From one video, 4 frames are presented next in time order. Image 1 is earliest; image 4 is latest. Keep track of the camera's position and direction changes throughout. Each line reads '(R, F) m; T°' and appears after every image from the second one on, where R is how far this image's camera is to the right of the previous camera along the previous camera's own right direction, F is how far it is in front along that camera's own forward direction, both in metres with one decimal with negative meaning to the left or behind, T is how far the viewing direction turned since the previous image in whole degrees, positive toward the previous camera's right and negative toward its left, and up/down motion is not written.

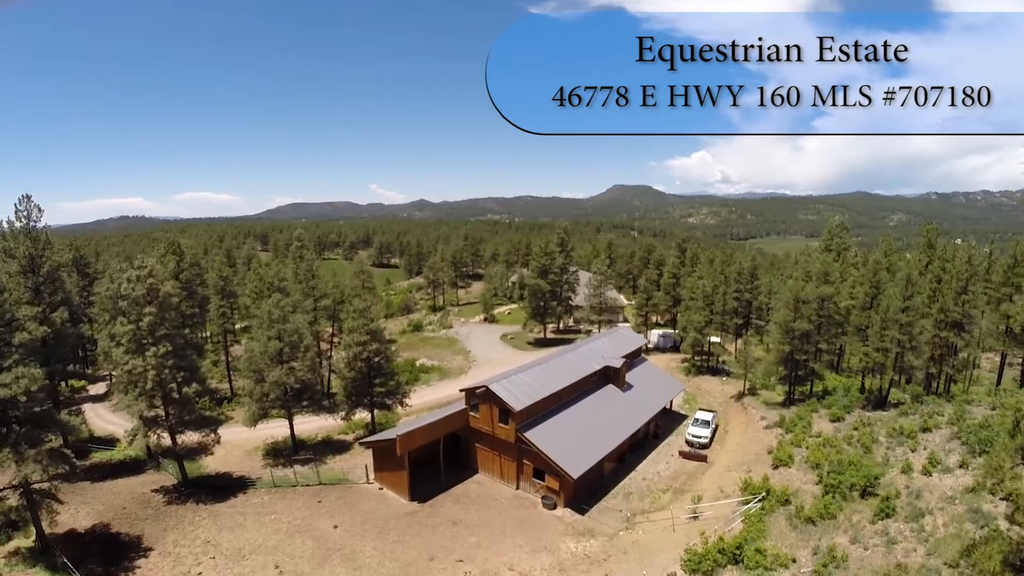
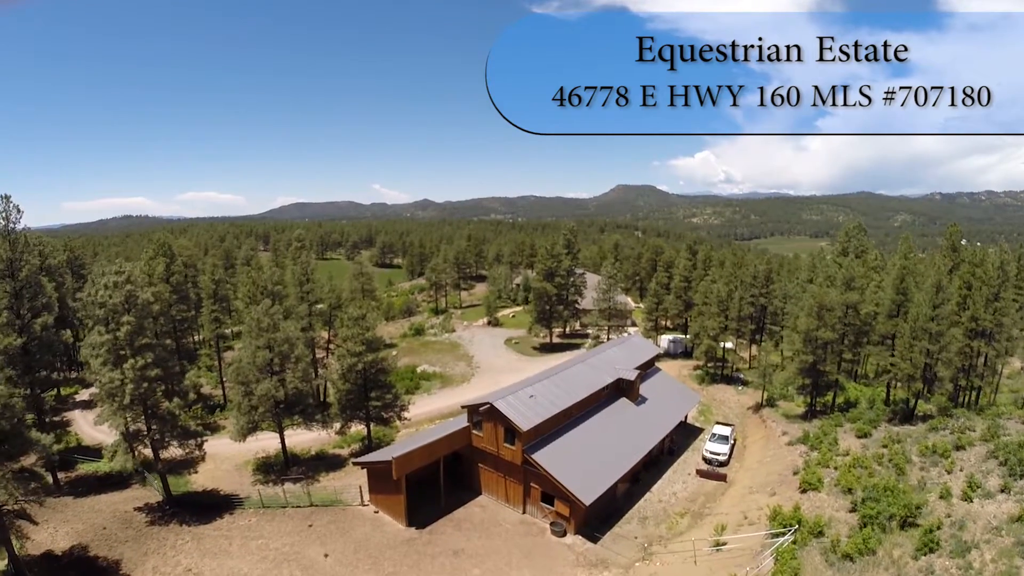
(-0.1, +1.9) m; 0°
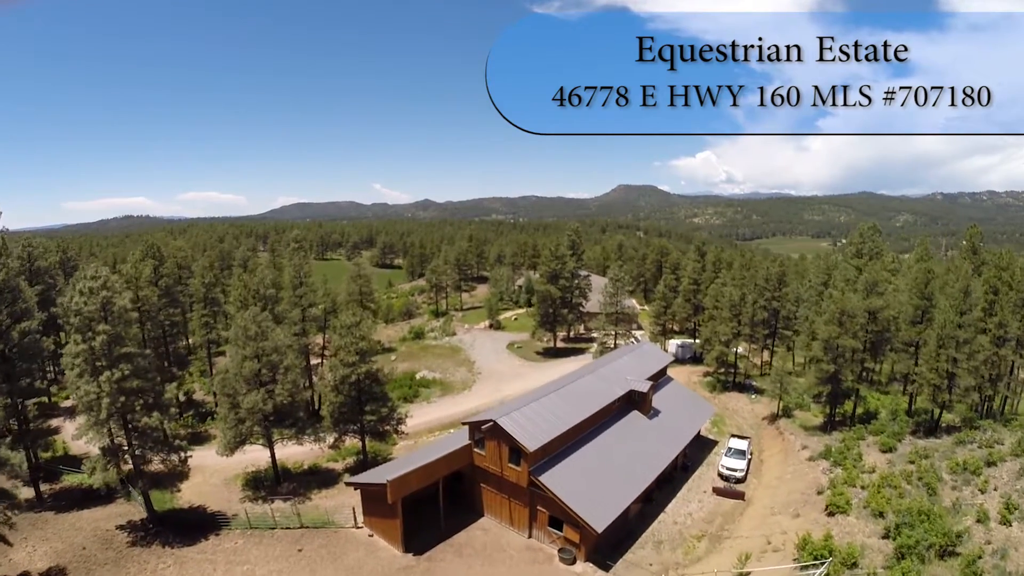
(-0.2, +1.6) m; 0°
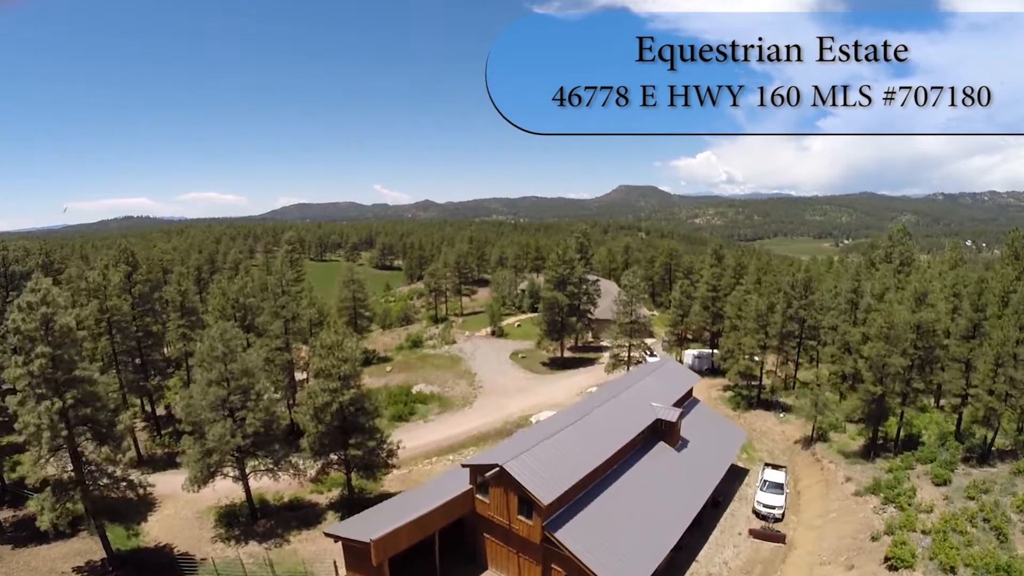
(-0.3, +3.2) m; 0°
